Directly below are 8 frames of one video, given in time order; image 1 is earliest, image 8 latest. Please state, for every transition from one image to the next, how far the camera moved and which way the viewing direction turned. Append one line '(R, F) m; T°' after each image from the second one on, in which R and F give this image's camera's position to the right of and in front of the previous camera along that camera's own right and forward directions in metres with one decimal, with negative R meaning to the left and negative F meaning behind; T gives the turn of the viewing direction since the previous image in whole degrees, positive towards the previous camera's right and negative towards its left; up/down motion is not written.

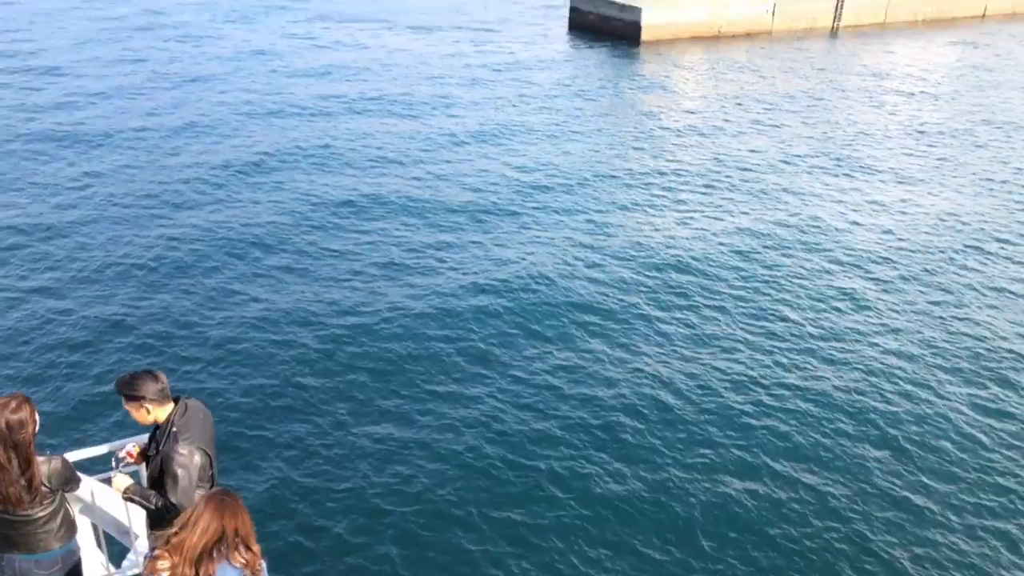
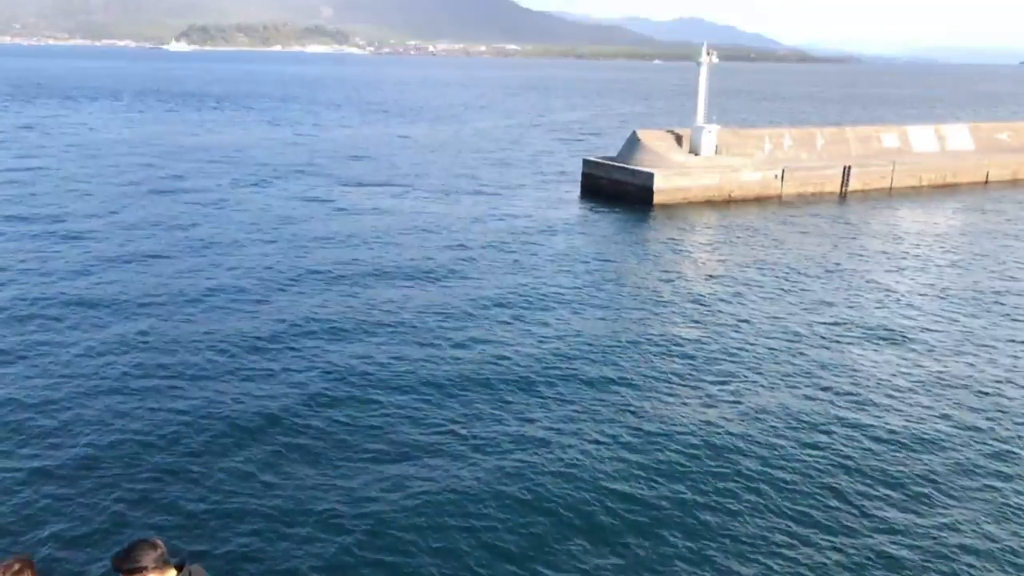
(-0.3, +0.7) m; 0°
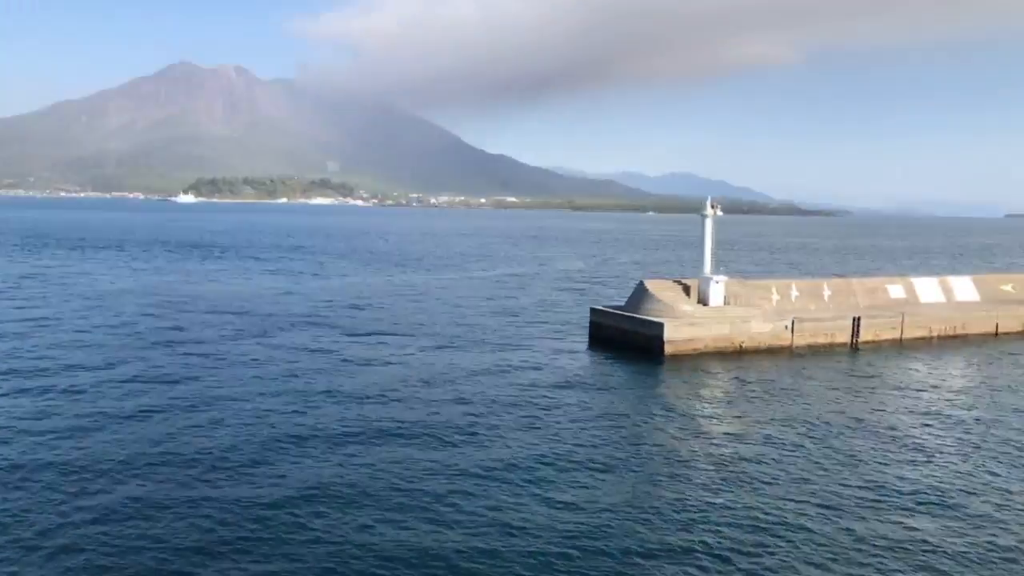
(-0.4, +0.8) m; 0°
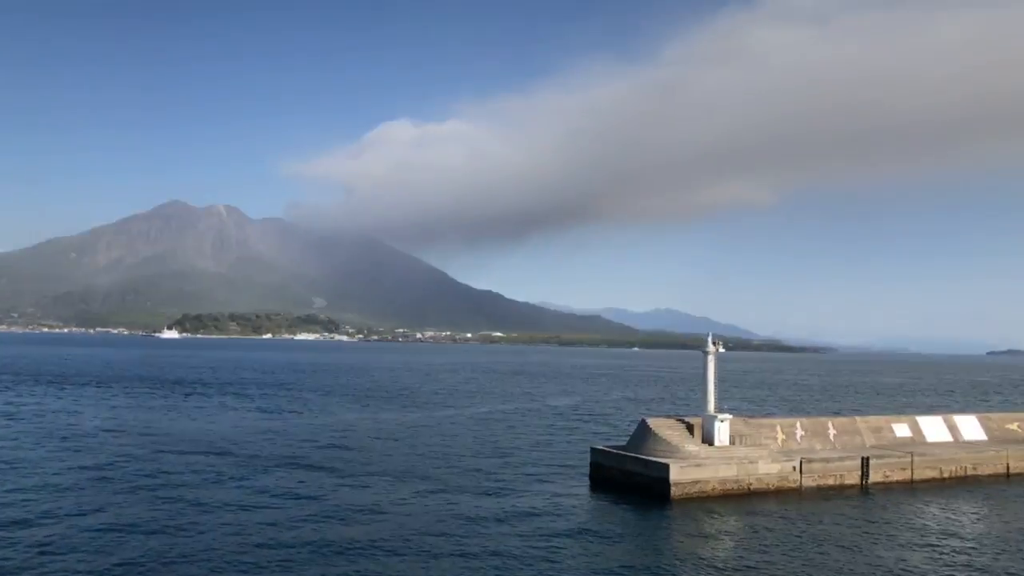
(-0.5, +0.9) m; +1°
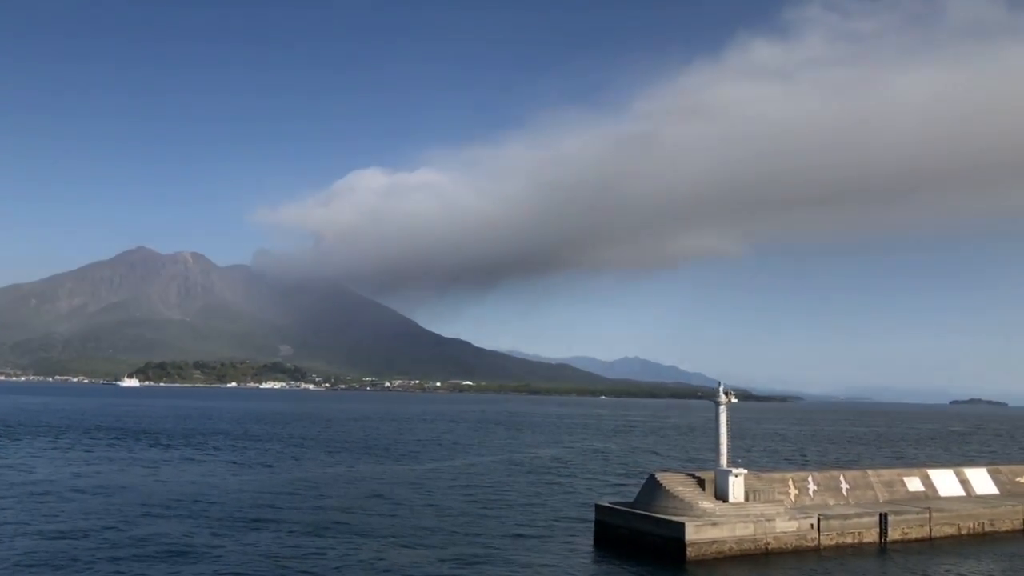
(-1.3, +2.2) m; +2°
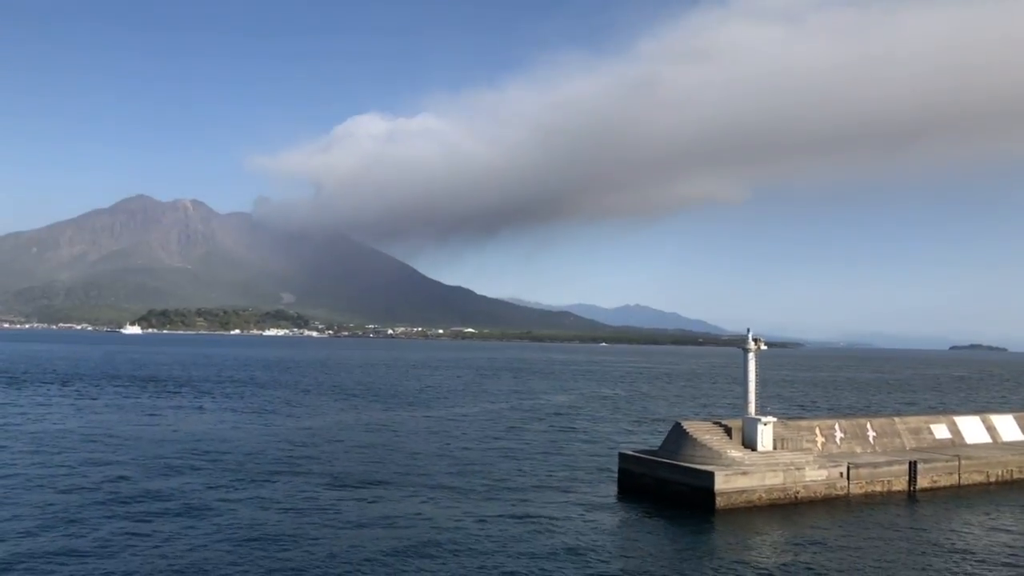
(-0.8, +1.3) m; 0°
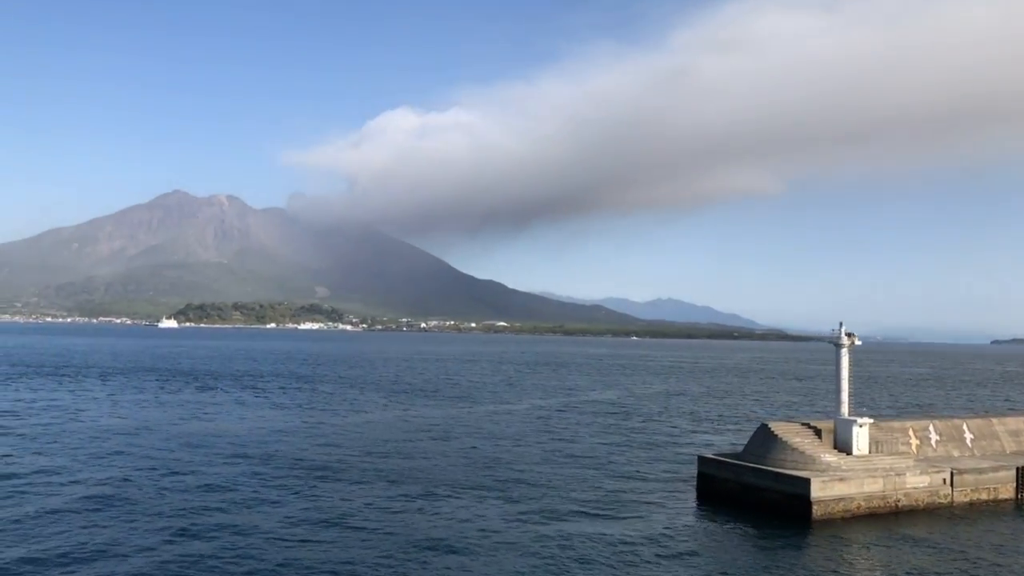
(-1.4, +2.4) m; -2°
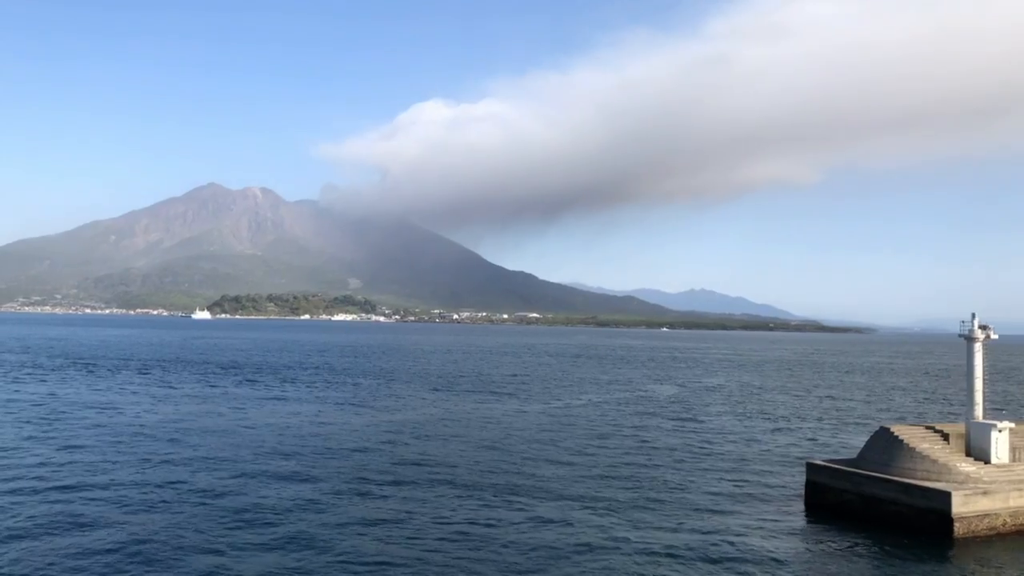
(-1.7, +3.5) m; -2°
